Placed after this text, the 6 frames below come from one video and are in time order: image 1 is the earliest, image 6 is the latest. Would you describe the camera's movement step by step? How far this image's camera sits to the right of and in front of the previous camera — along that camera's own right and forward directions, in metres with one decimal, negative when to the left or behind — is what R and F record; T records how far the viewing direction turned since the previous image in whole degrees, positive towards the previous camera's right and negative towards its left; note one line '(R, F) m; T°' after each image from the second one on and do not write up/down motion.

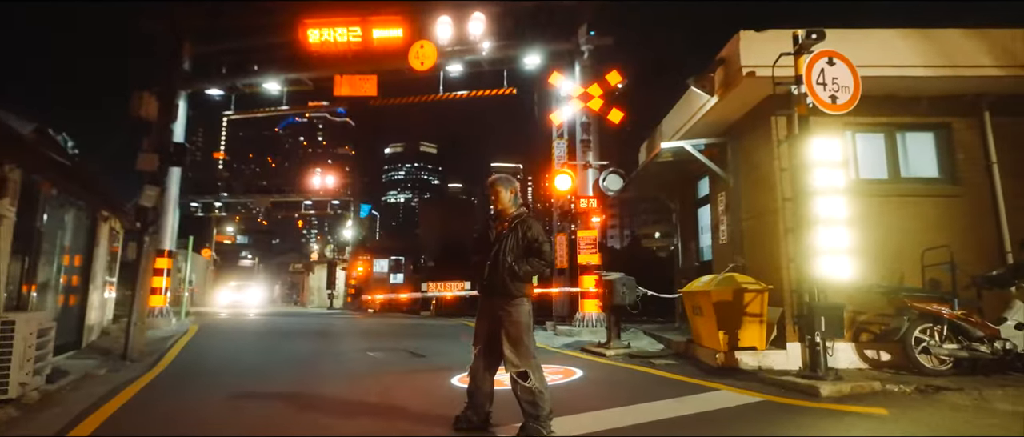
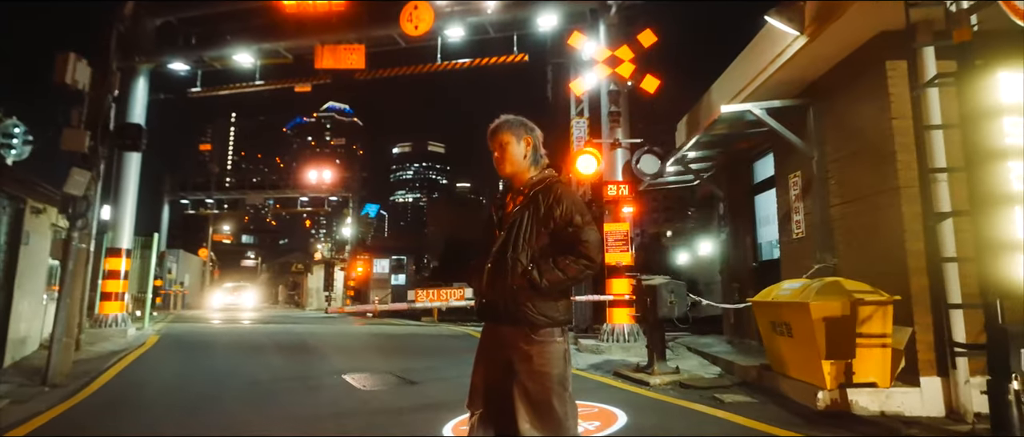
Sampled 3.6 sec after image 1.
(-0.1, +1.9) m; -1°
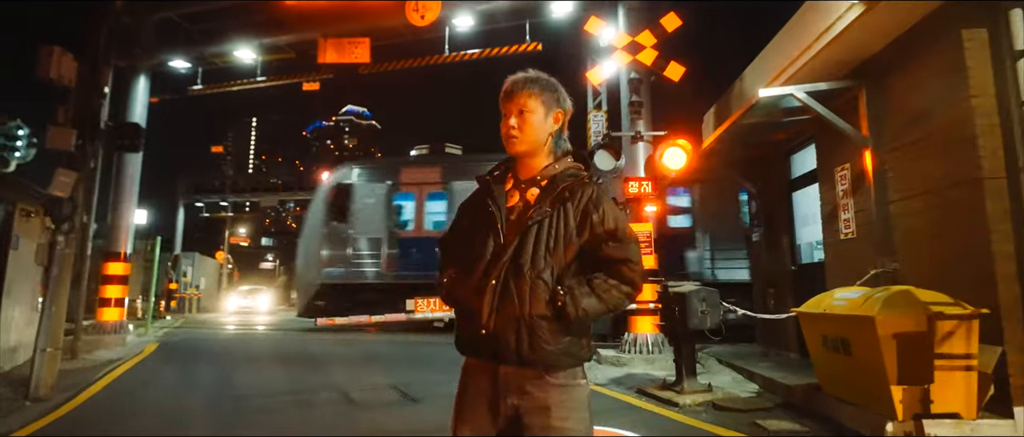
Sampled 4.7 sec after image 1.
(+0.1, +0.7) m; -2°
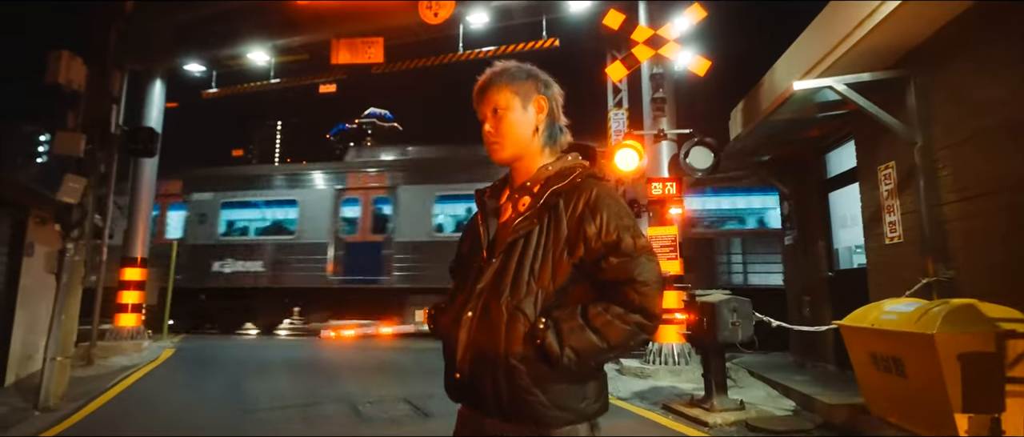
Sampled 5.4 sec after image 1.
(+0.1, +0.3) m; -2°
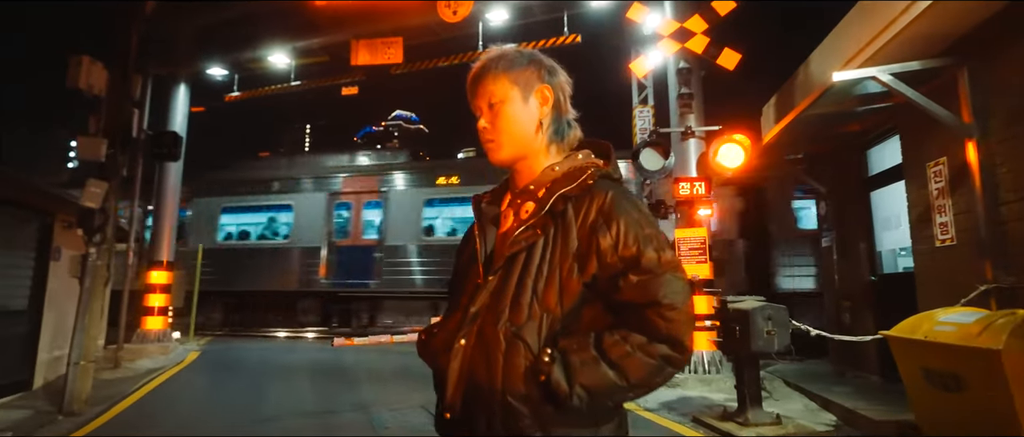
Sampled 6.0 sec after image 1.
(+0.1, +0.2) m; -3°
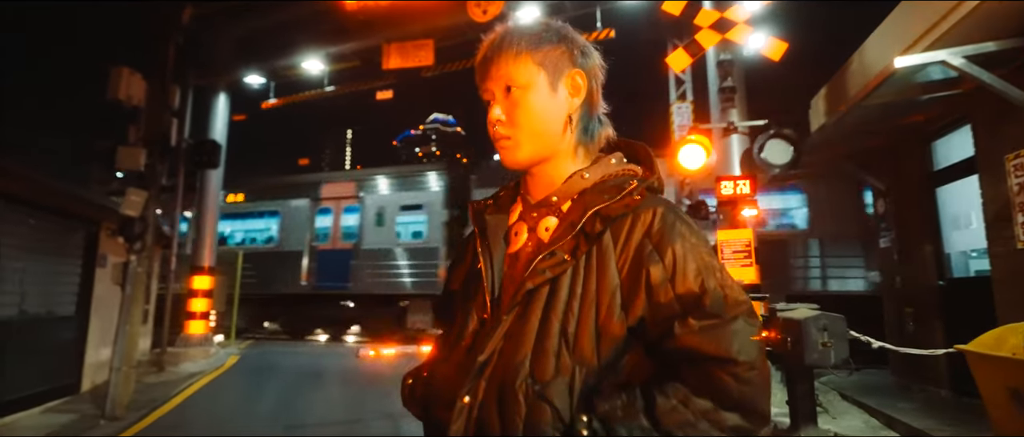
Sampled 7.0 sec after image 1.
(+0.1, +0.2) m; -4°
